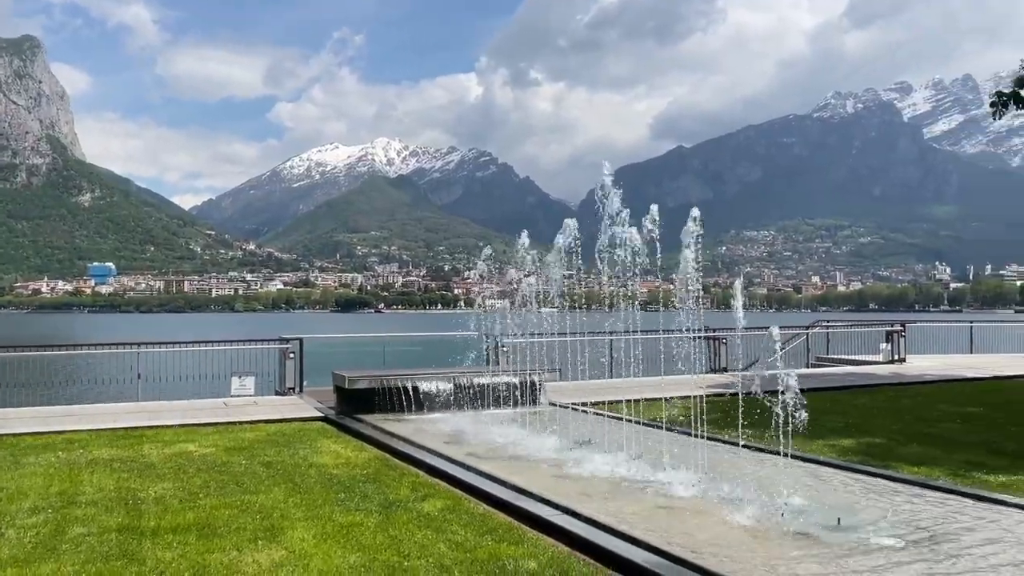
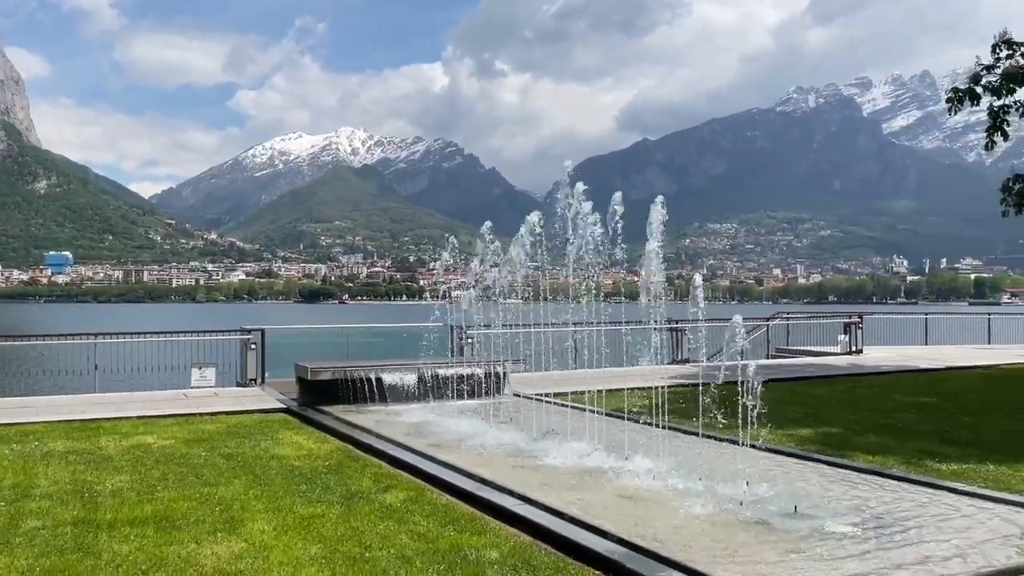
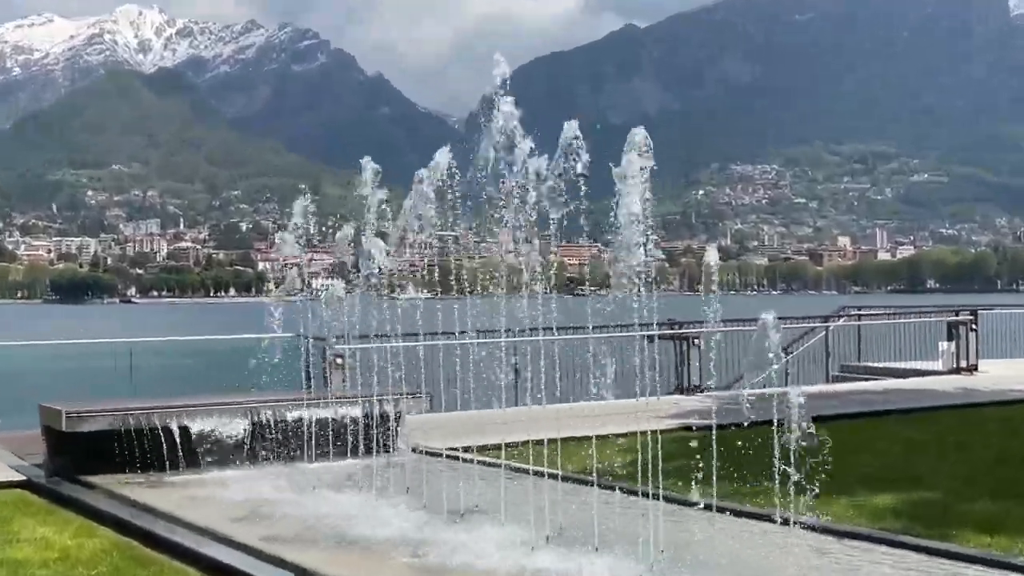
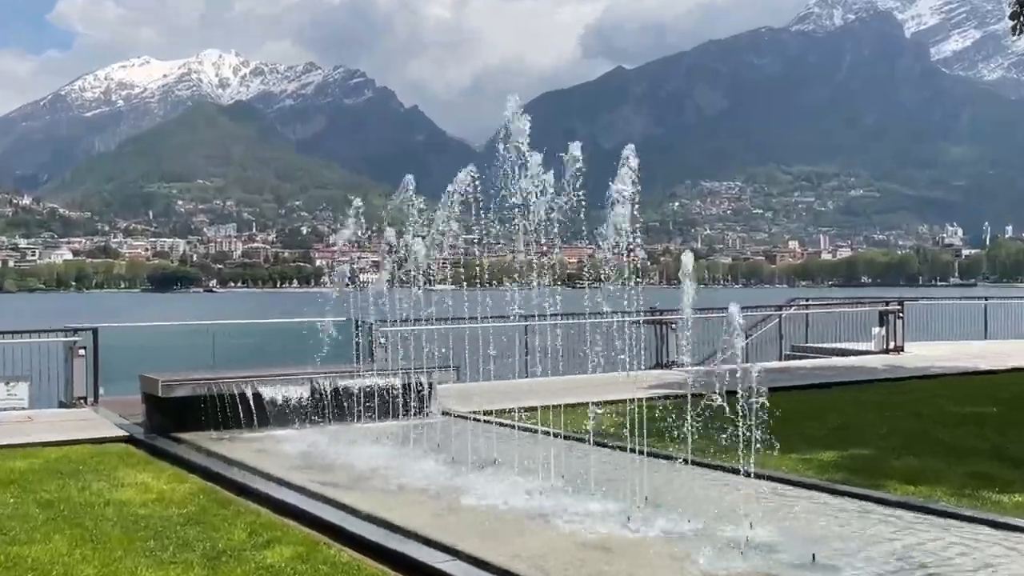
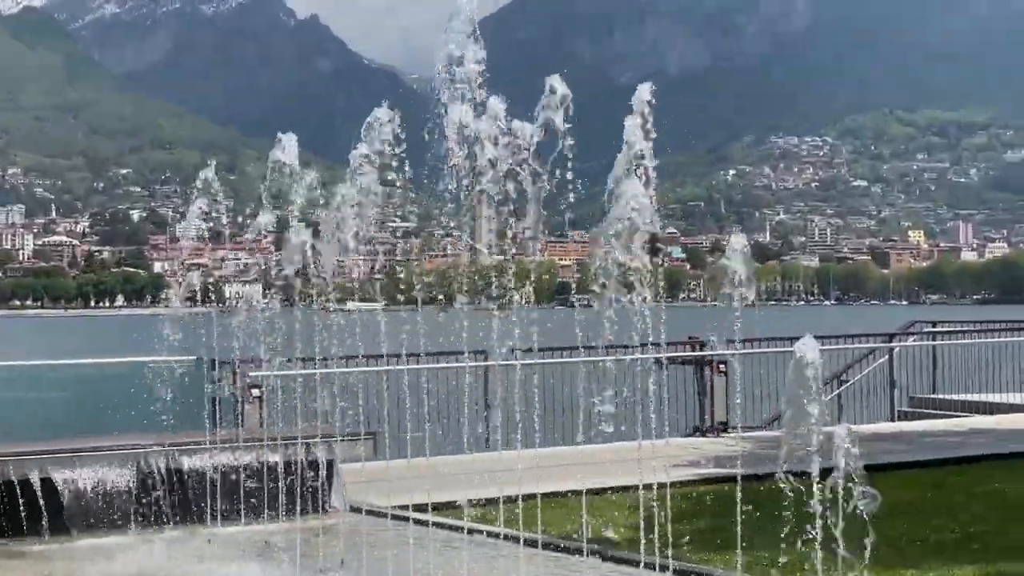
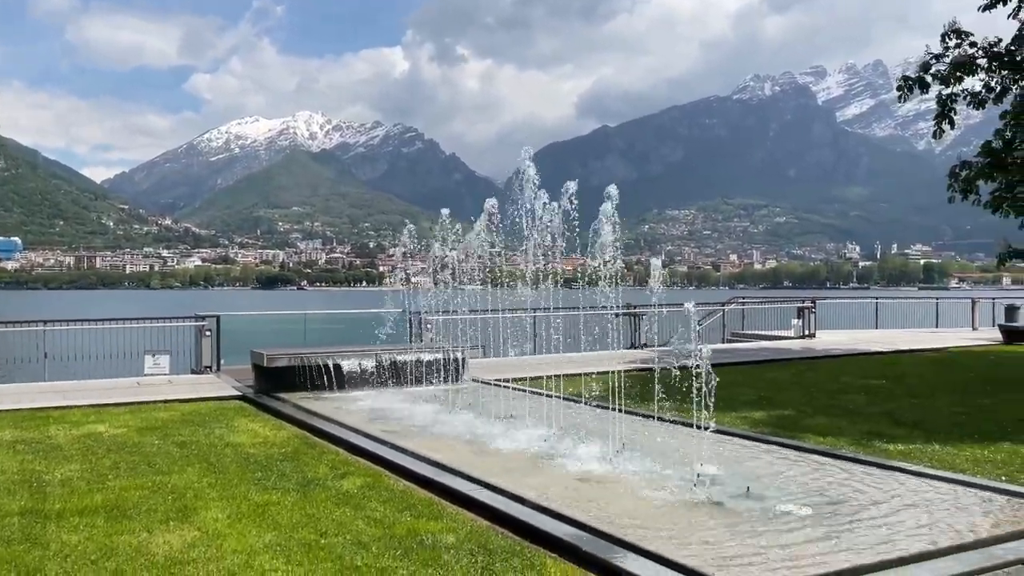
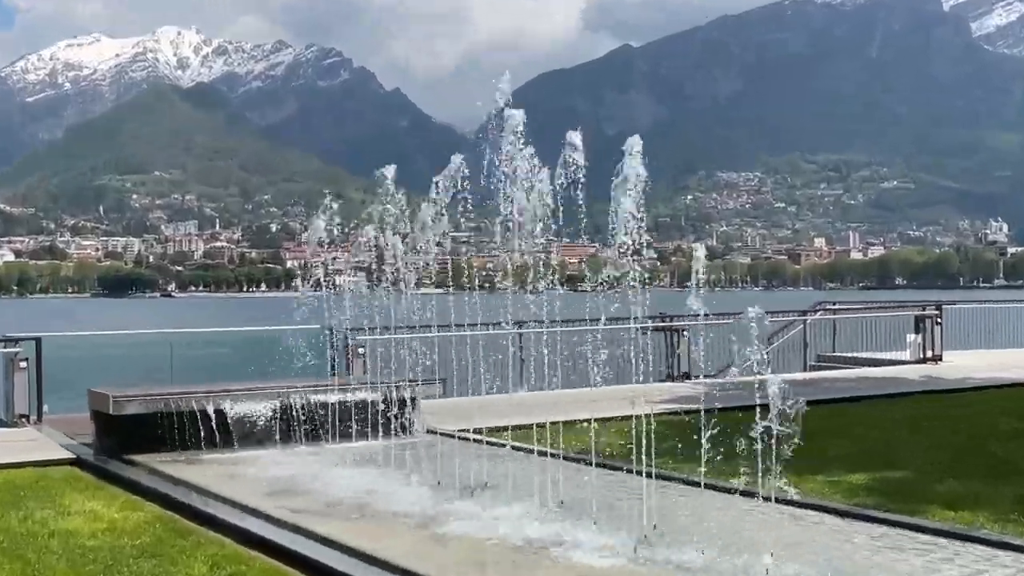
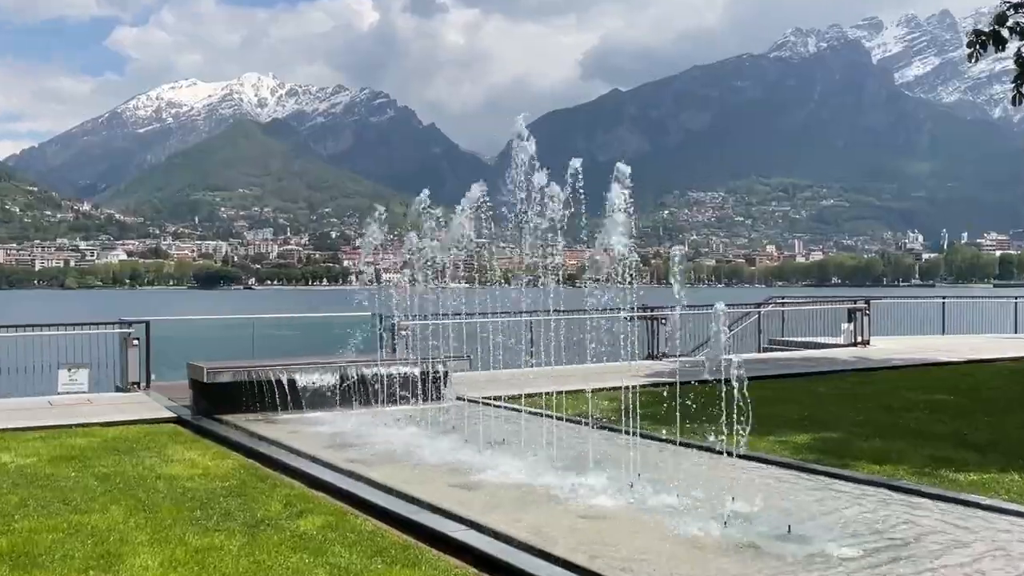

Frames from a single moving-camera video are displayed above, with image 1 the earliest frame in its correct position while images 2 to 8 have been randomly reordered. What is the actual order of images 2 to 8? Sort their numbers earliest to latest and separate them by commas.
2, 6, 8, 4, 7, 3, 5
